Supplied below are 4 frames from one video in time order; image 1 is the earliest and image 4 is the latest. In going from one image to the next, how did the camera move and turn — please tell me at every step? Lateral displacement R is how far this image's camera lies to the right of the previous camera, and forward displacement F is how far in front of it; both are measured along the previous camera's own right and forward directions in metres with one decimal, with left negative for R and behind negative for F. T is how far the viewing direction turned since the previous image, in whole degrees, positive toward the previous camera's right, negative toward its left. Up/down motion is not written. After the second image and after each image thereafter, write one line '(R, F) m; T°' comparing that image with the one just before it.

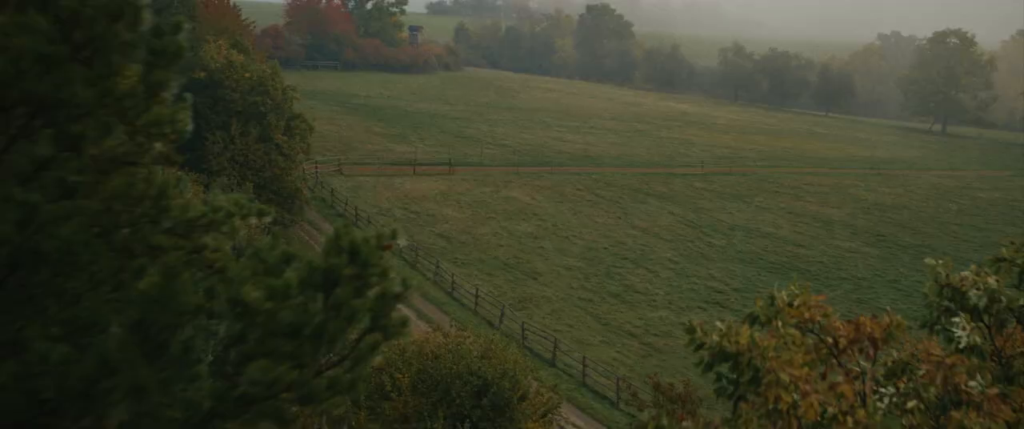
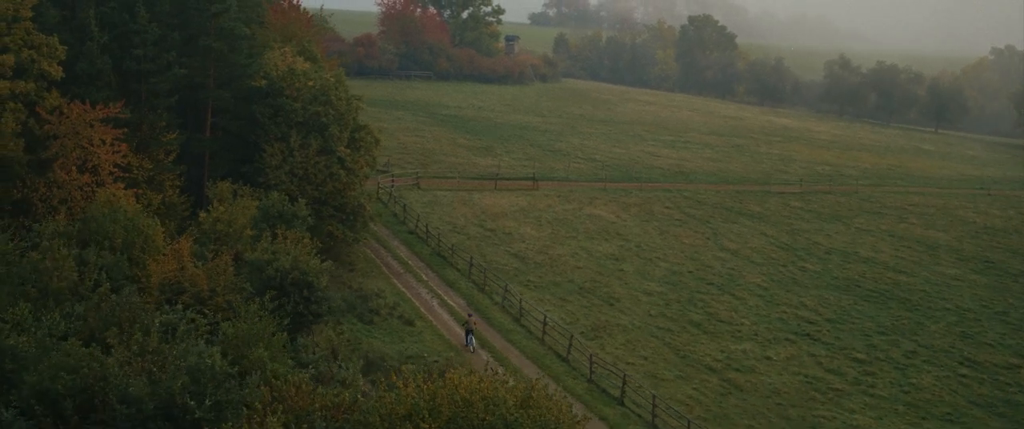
(+0.7, +2.7) m; -4°
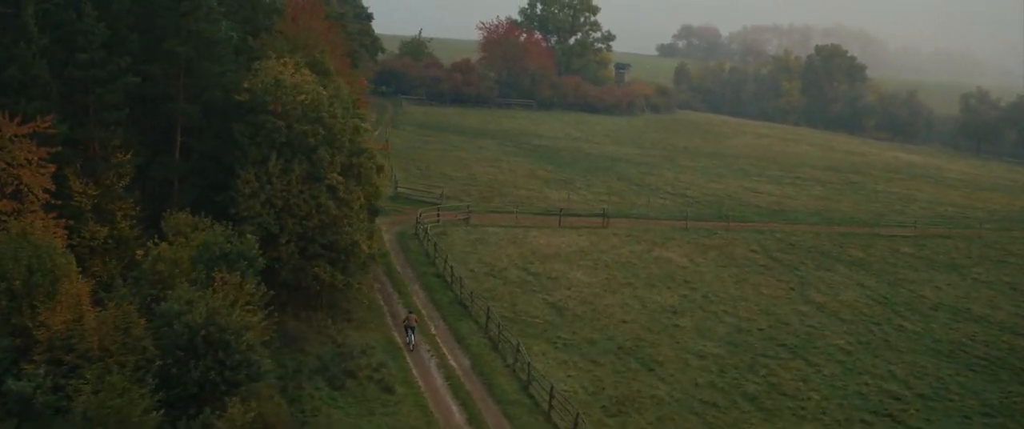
(+2.4, +6.8) m; -5°
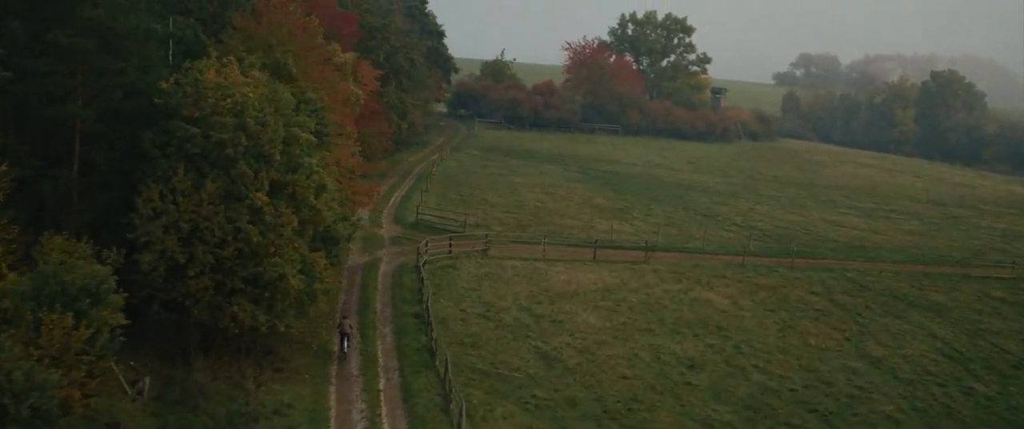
(+2.8, +6.2) m; -5°
